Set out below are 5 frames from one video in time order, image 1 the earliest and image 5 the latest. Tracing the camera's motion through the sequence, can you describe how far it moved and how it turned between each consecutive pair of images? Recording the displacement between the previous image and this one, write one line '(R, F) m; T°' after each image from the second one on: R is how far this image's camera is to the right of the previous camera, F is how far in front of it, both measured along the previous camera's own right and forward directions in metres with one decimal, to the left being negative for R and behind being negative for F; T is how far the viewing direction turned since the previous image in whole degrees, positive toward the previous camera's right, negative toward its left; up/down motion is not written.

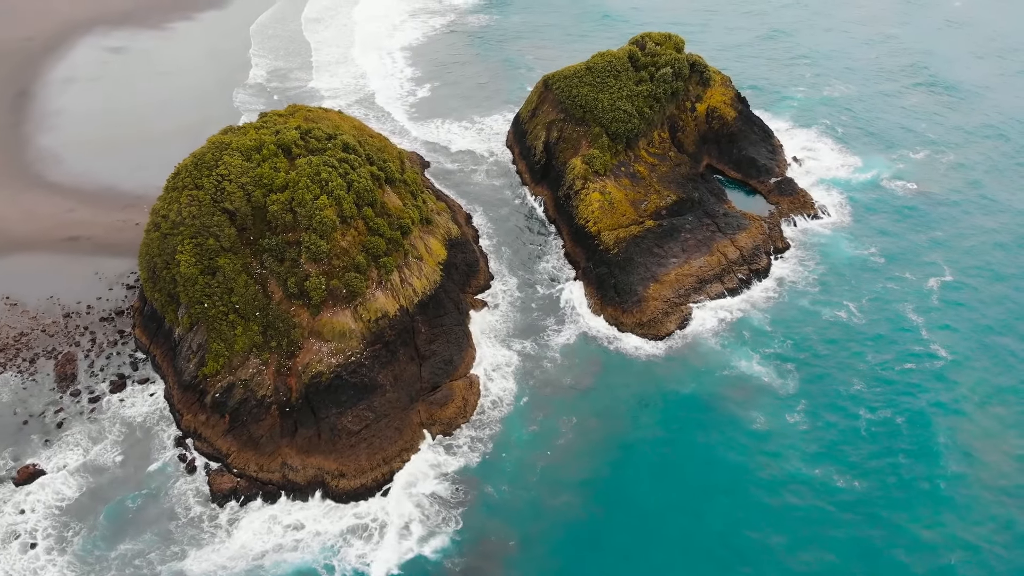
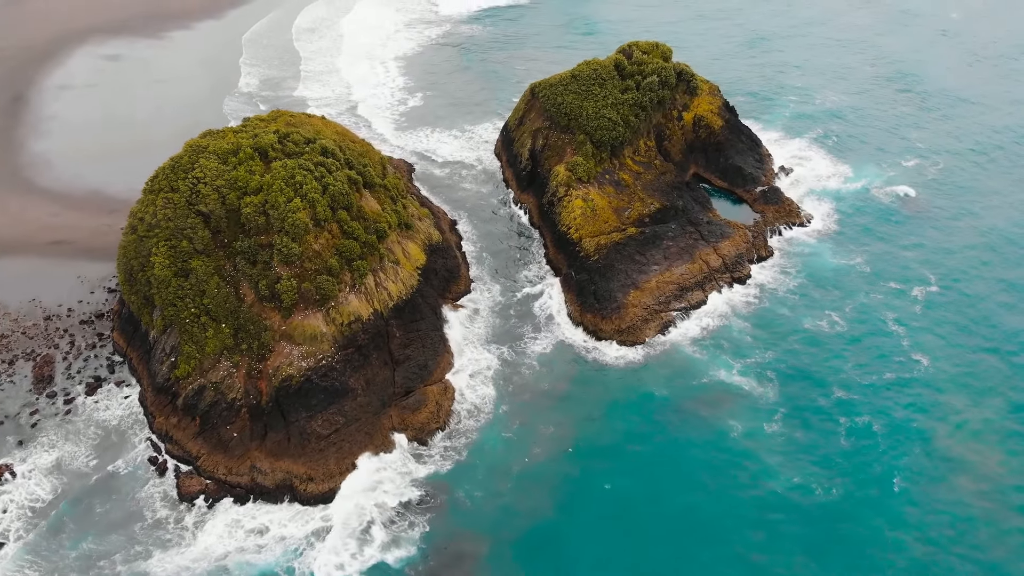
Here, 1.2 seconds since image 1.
(+1.6, 0.0) m; 0°
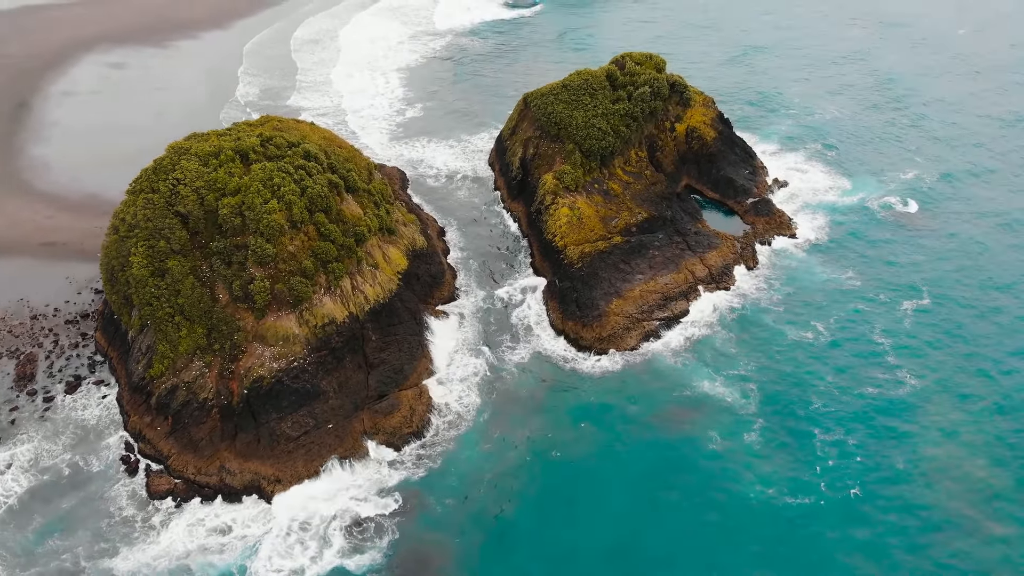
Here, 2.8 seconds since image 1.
(+1.9, +0.1) m; -1°
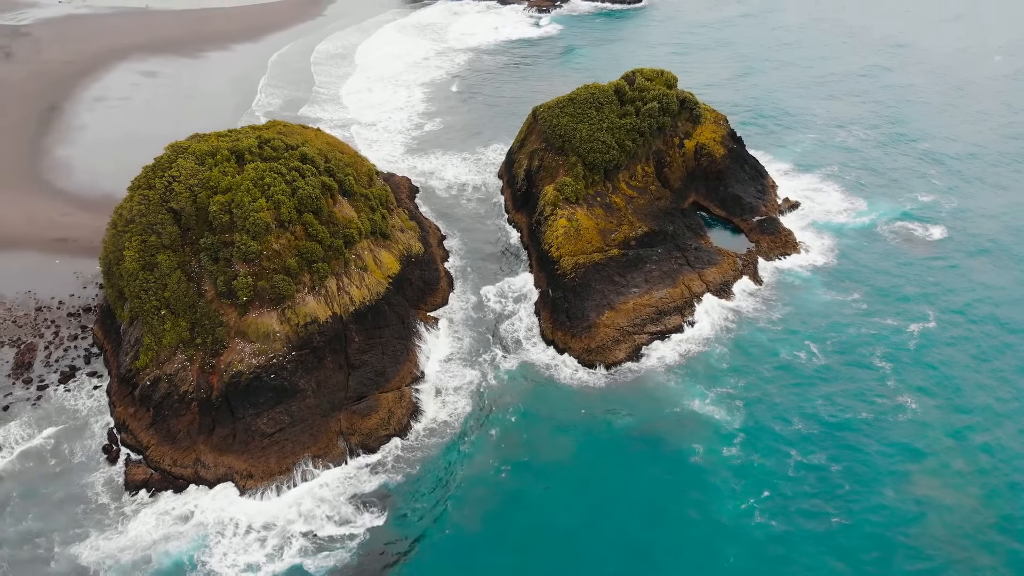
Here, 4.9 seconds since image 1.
(+2.4, +0.2) m; -2°
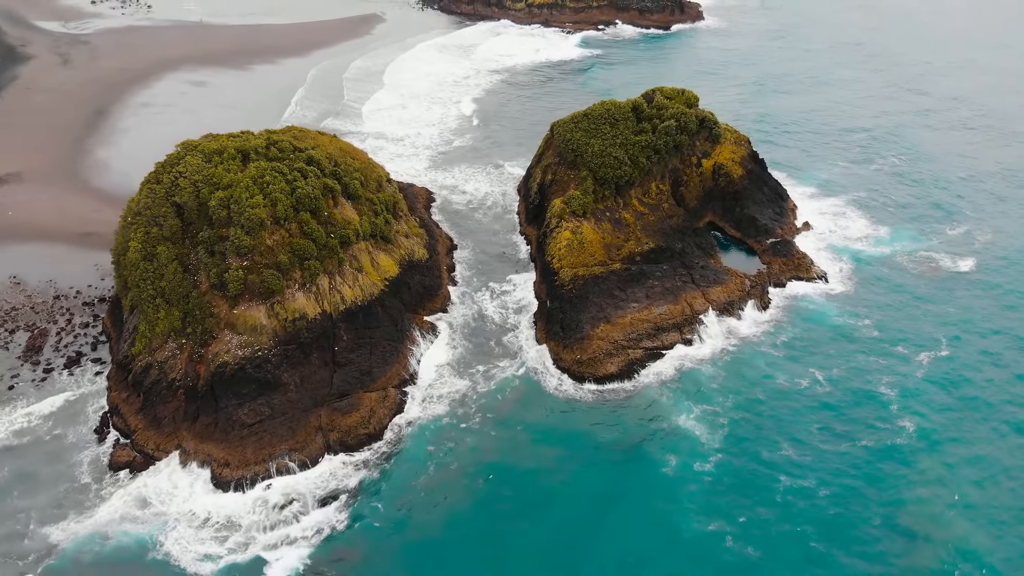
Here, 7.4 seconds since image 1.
(+2.8, +0.2) m; -3°
